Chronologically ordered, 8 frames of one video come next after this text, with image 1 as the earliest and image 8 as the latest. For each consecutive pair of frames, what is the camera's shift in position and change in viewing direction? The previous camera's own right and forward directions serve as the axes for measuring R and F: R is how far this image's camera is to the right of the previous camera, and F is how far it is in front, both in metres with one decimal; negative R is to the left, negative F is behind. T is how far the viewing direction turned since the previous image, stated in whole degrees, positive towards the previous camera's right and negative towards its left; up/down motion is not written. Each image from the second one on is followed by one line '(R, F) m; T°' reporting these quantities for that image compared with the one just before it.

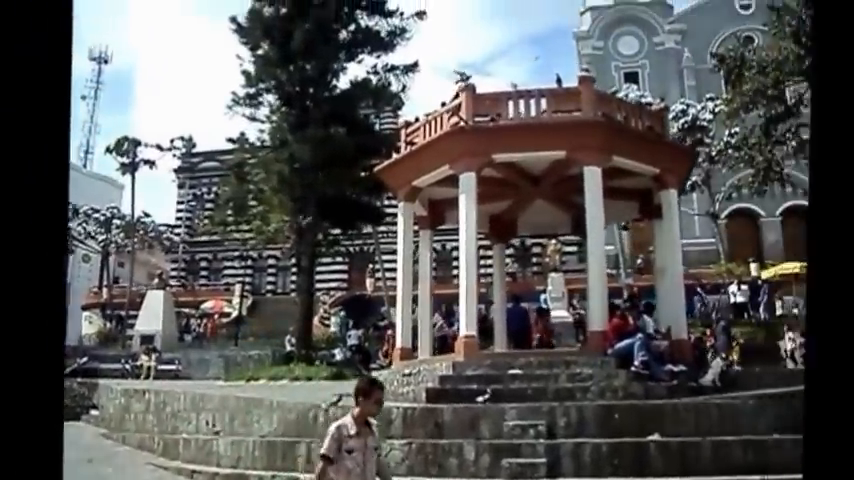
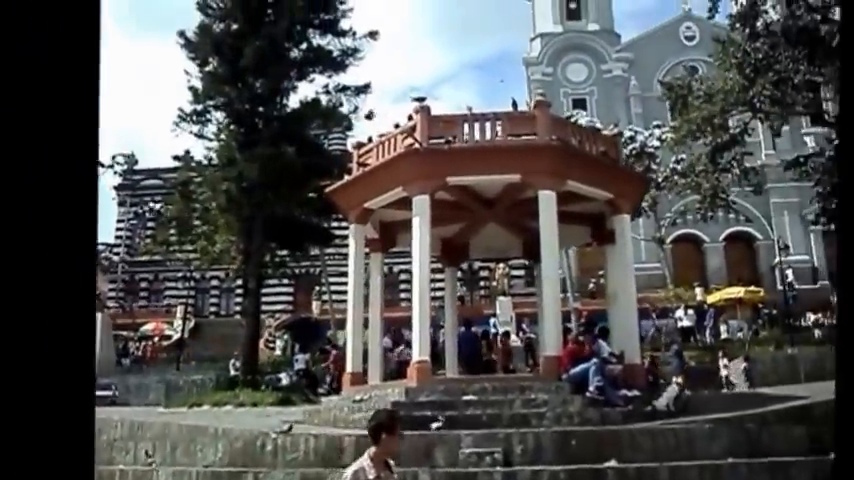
(-0.1, +0.2) m; +3°
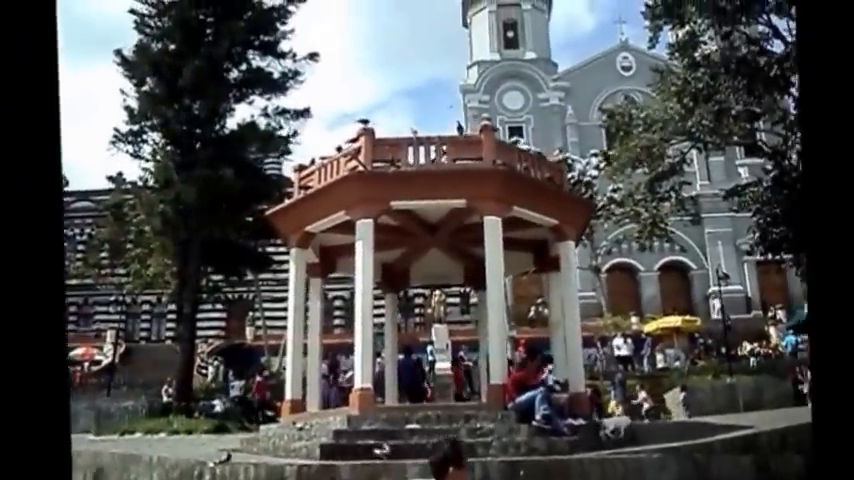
(-0.1, +0.2) m; +4°
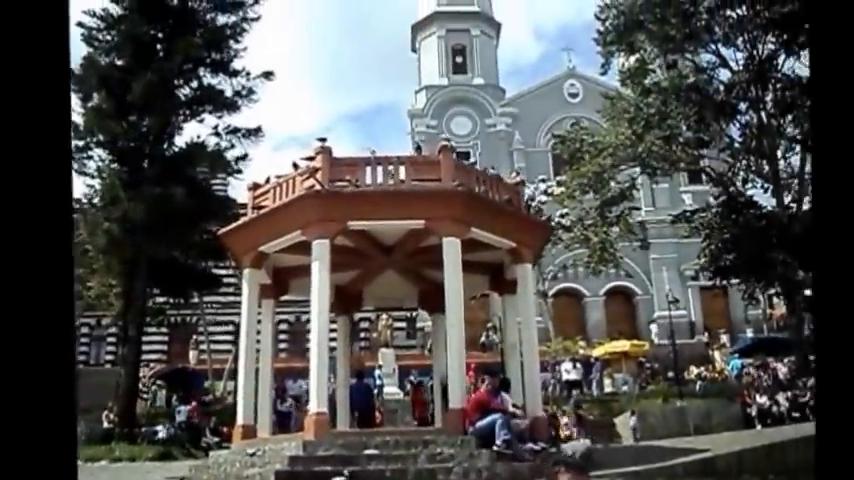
(-0.2, +0.2) m; +4°
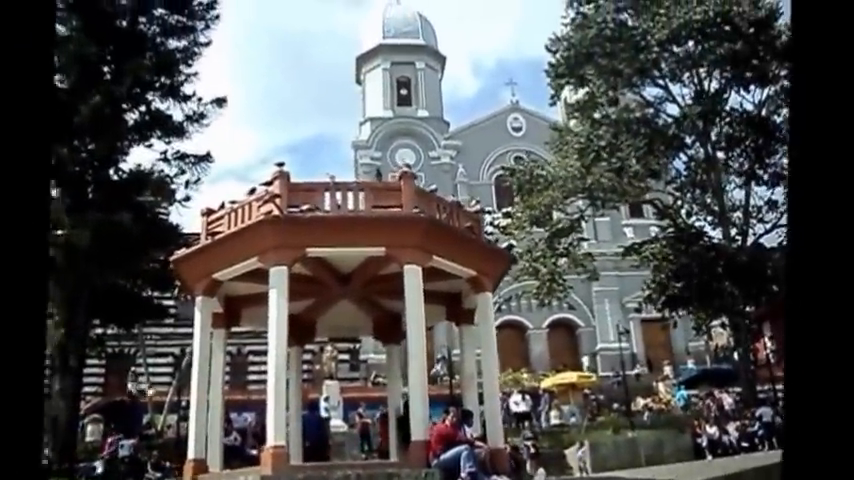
(-0.3, +0.2) m; +4°
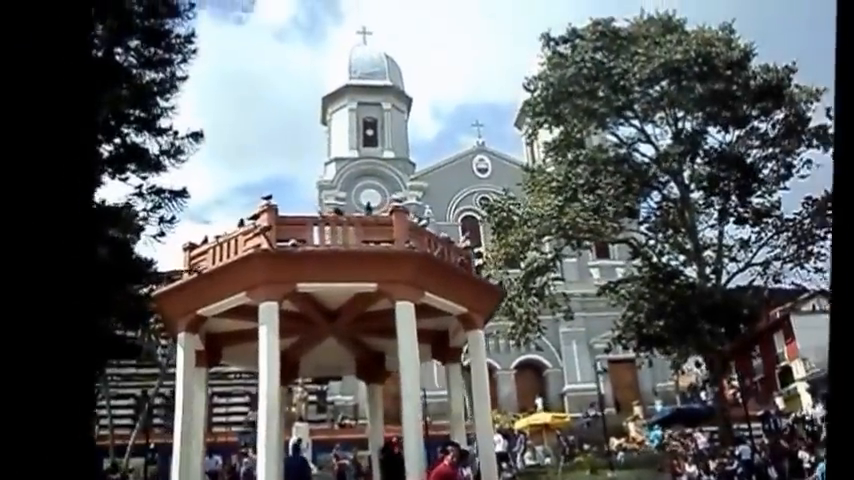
(-0.5, +0.2) m; +3°
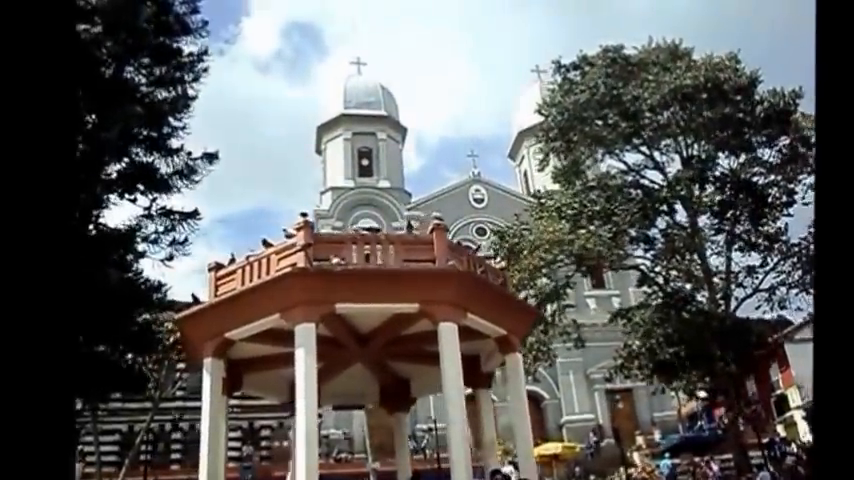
(-0.8, +0.3) m; +2°
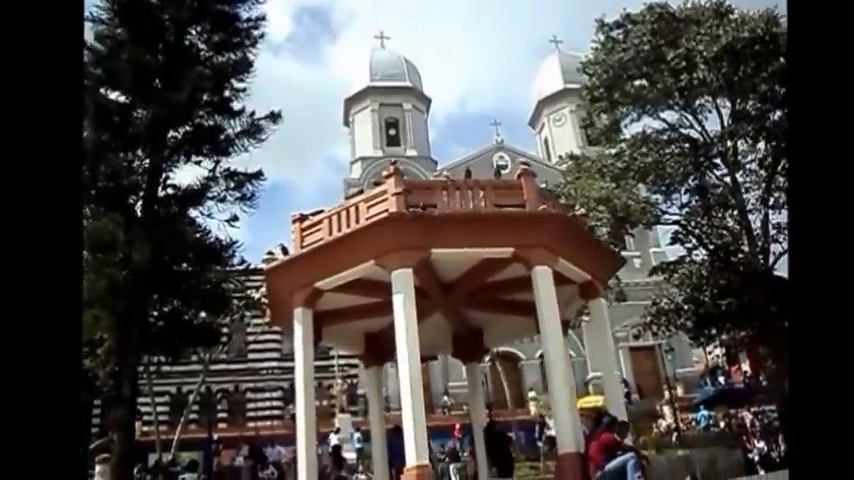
(-1.2, -0.4) m; +1°
